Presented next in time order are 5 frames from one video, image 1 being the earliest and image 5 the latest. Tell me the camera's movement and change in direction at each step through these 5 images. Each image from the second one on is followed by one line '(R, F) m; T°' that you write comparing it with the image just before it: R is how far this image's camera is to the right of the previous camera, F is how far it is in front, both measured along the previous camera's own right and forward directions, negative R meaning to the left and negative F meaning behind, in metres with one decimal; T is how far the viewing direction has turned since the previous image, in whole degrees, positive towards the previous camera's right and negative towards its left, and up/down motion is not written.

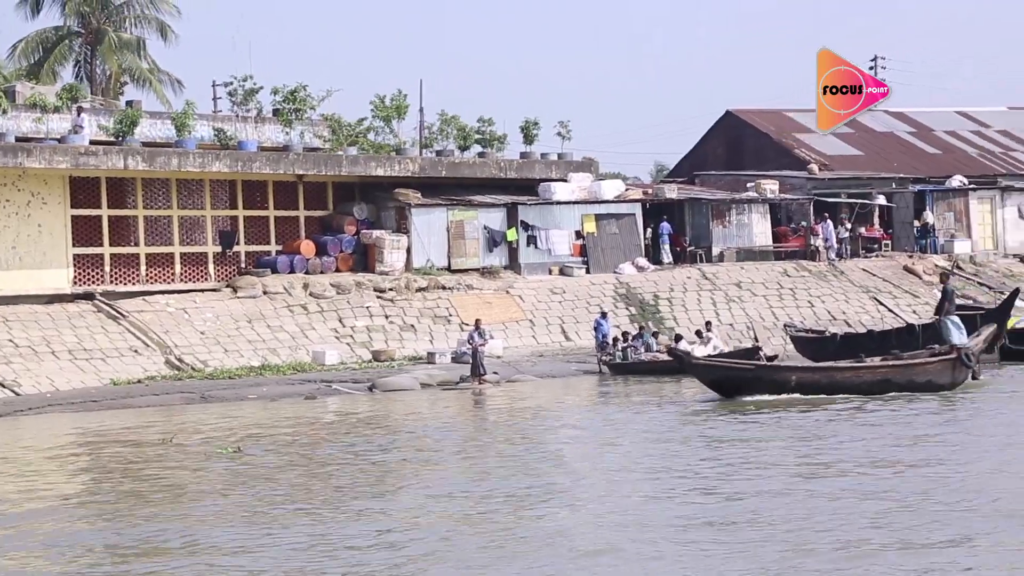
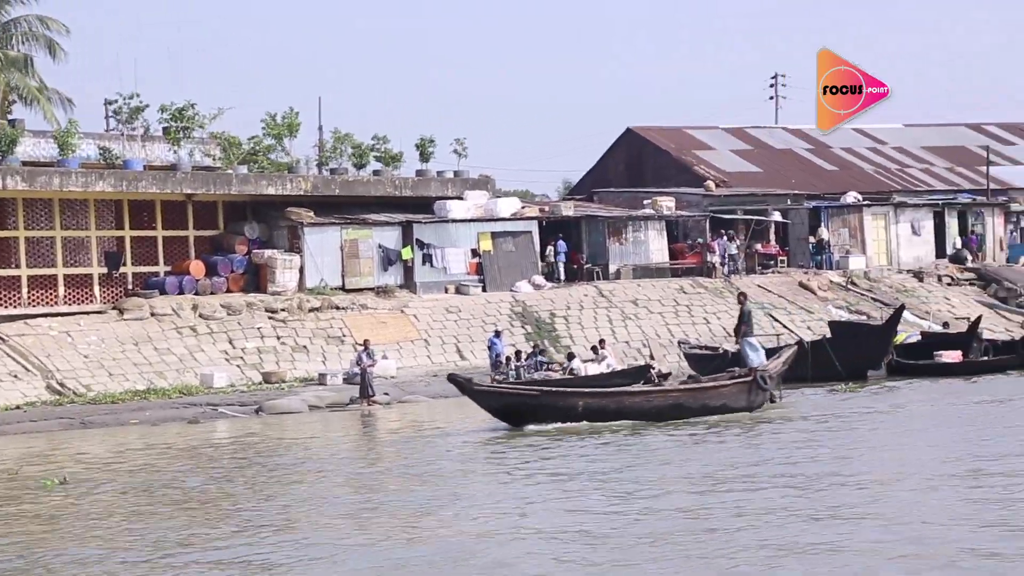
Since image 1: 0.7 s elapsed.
(+0.4, +0.2) m; +3°
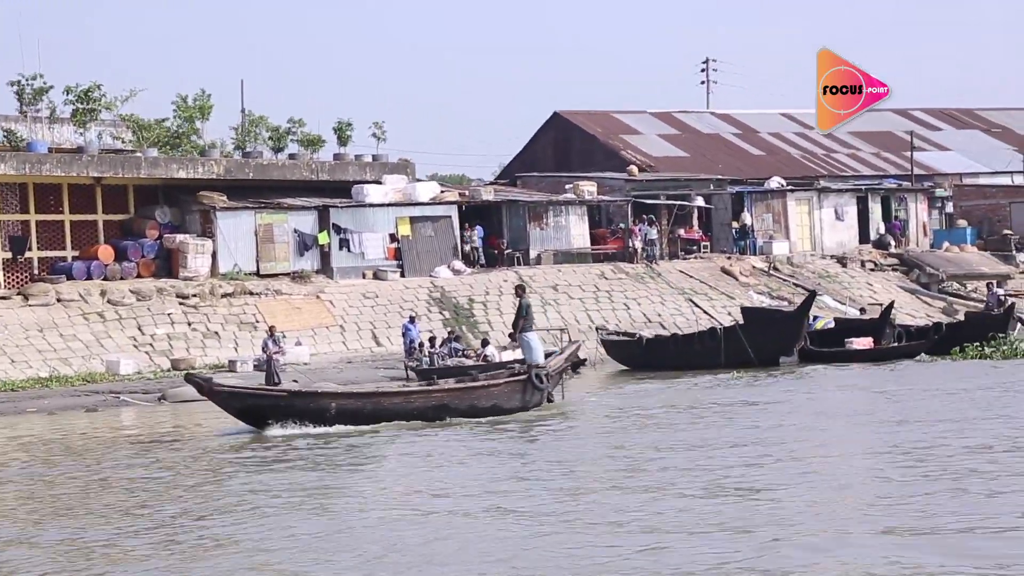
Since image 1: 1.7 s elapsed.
(+0.5, +0.3) m; +2°
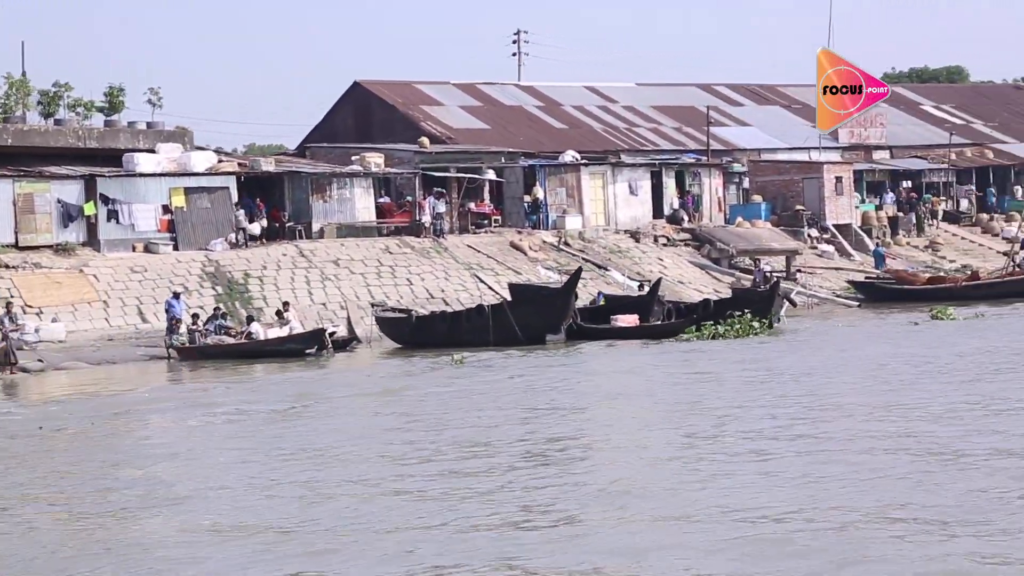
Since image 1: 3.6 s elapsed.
(+1.1, +0.6) m; +6°
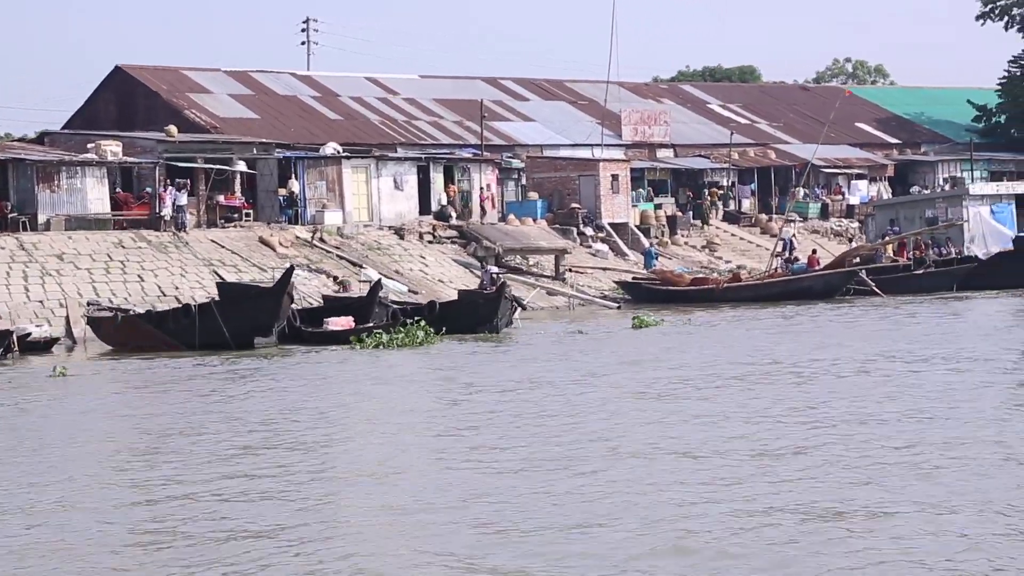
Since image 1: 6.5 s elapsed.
(+1.7, +1.1) m; +6°
